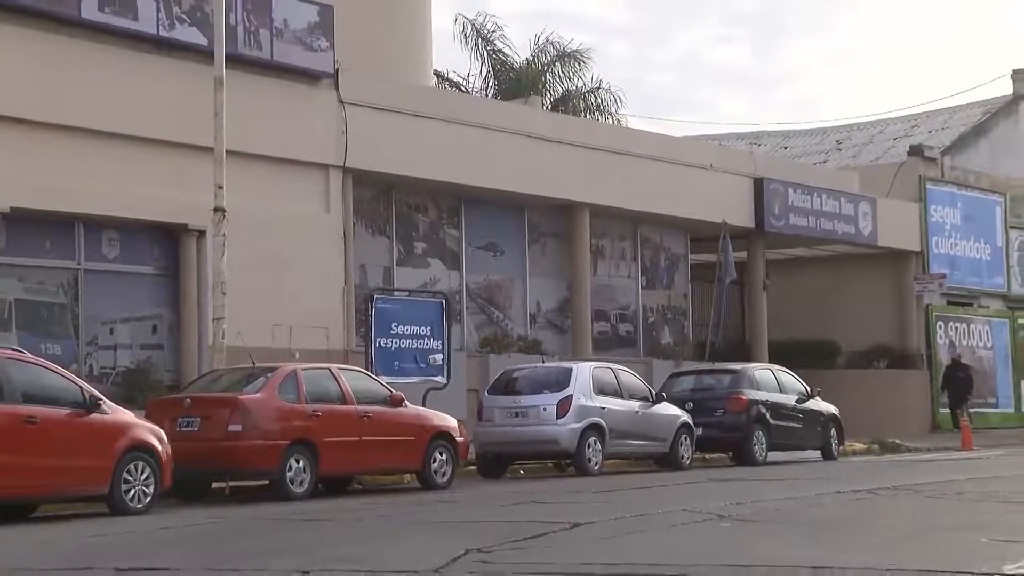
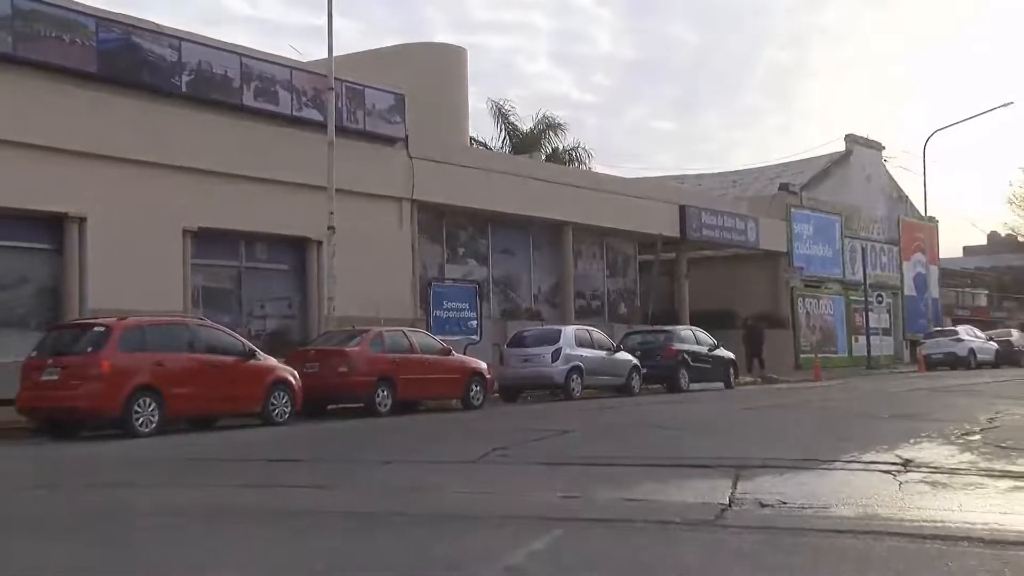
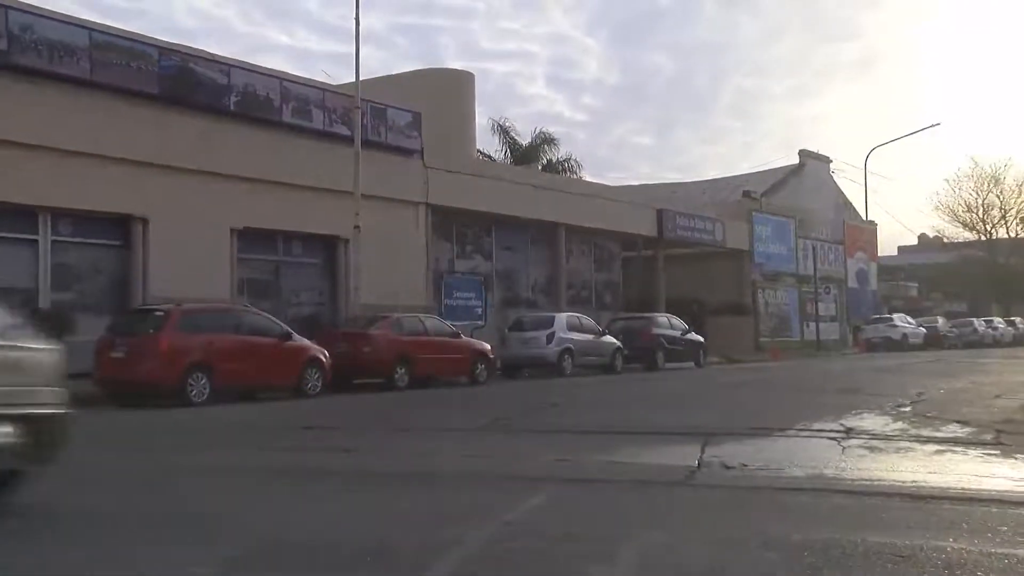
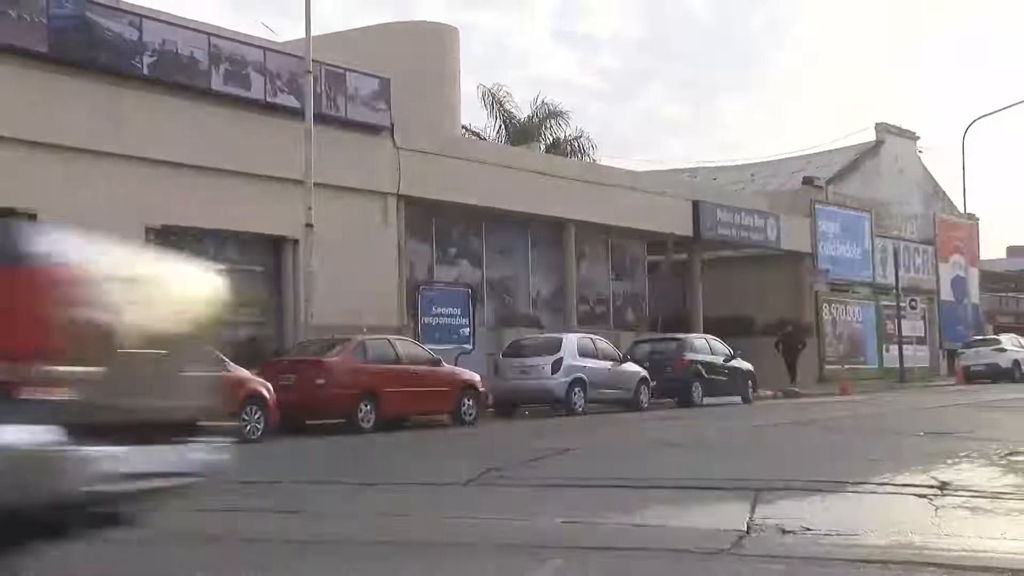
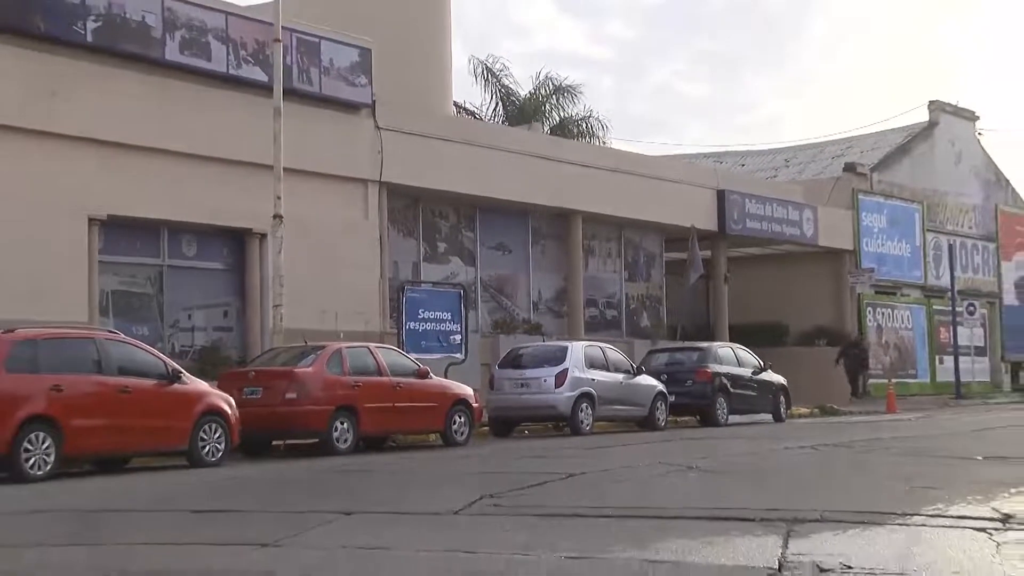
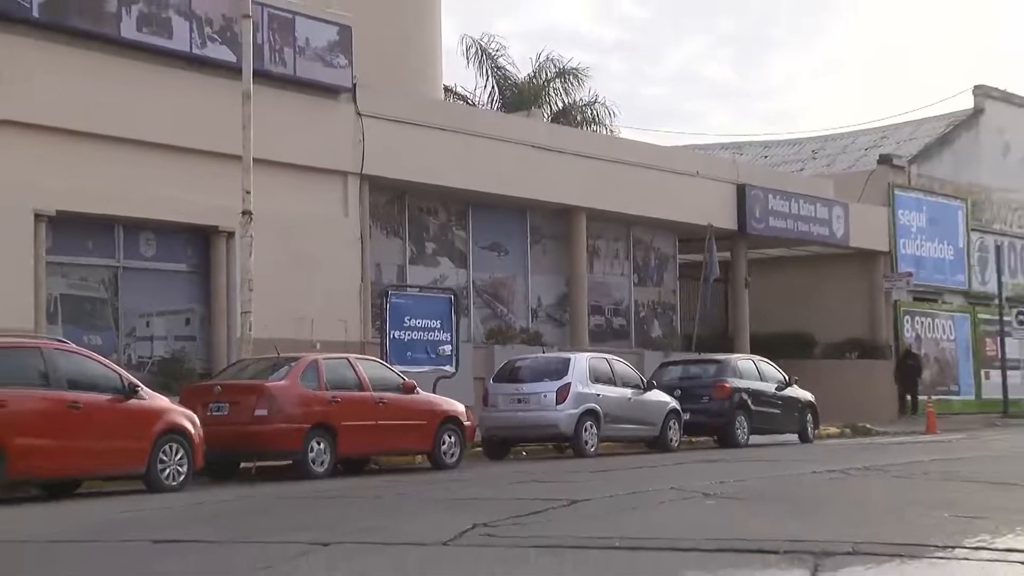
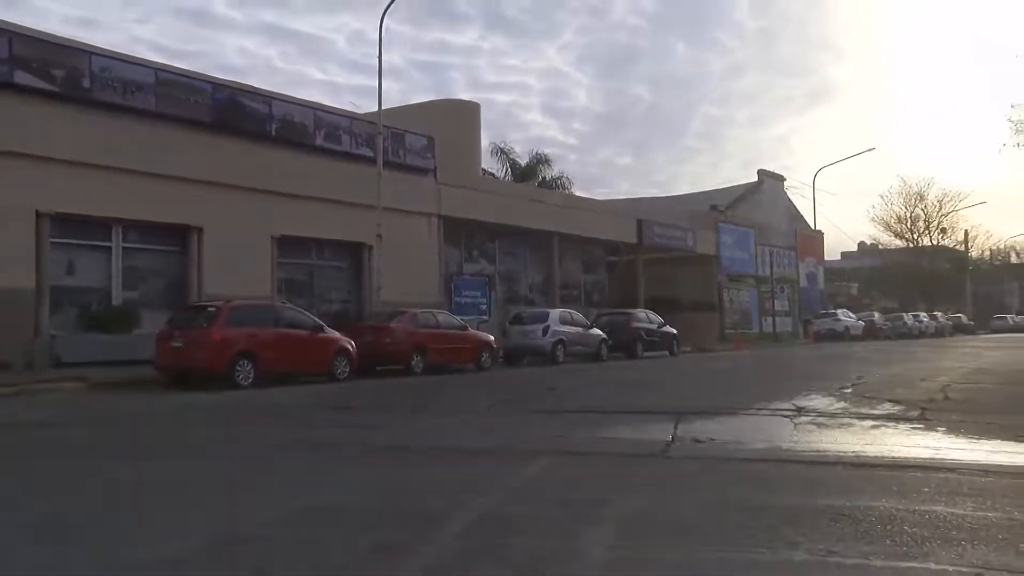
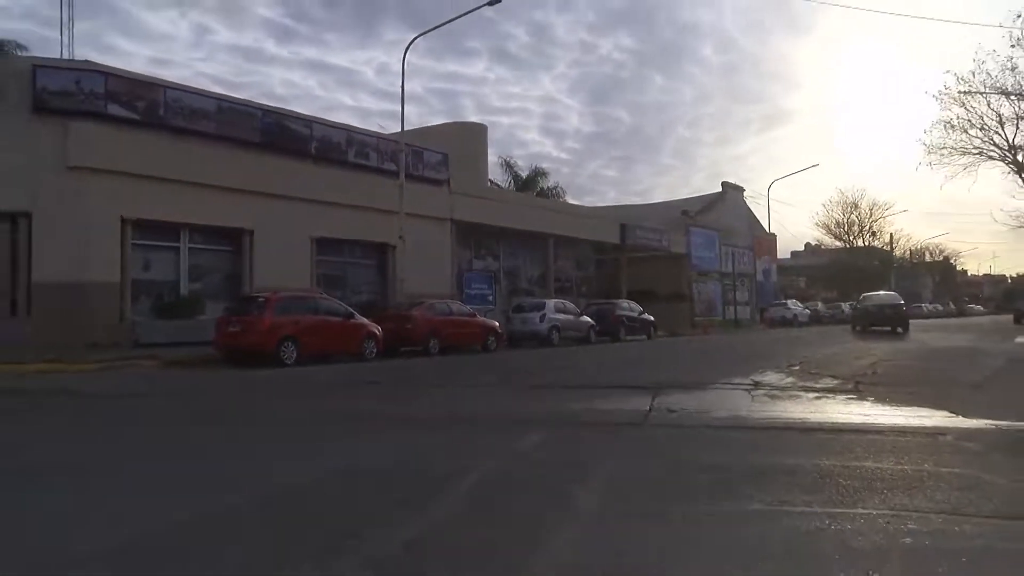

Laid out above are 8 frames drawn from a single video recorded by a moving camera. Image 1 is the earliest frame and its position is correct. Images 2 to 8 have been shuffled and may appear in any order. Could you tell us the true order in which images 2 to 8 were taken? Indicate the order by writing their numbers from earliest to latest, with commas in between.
6, 5, 4, 2, 3, 7, 8
